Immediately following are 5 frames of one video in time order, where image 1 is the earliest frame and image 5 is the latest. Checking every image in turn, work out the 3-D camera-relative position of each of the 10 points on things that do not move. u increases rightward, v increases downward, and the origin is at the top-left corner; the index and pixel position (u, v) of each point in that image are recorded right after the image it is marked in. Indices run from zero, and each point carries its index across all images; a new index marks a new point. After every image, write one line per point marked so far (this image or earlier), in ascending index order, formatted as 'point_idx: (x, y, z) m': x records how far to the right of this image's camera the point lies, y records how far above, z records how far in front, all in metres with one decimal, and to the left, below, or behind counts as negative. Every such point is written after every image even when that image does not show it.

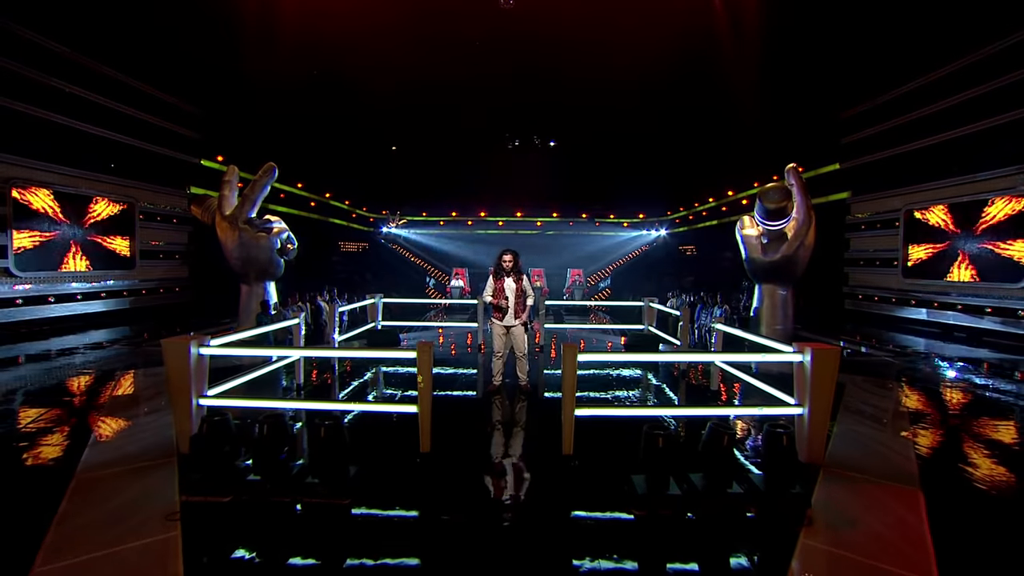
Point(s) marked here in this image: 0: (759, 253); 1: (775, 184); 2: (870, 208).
0: (+4.0, +0.5, +9.1) m
1: (+4.0, +1.6, +8.5) m
2: (+6.3, +1.4, +9.9) m
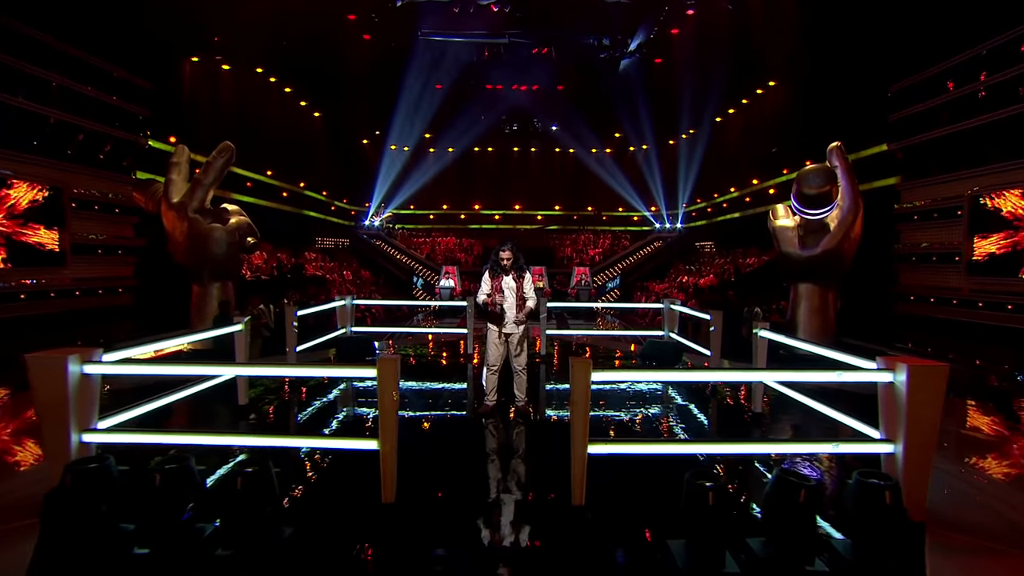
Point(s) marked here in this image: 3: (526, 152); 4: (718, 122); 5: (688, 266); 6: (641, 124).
0: (+4.0, +0.6, +7.7) m
1: (+4.0, +1.6, +7.2) m
2: (+6.2, +1.4, +8.5) m
3: (+0.5, +4.6, +18.9) m
4: (+5.5, +4.4, +14.7) m
5: (+4.7, +0.6, +14.6) m
6: (+3.9, +5.1, +17.0) m
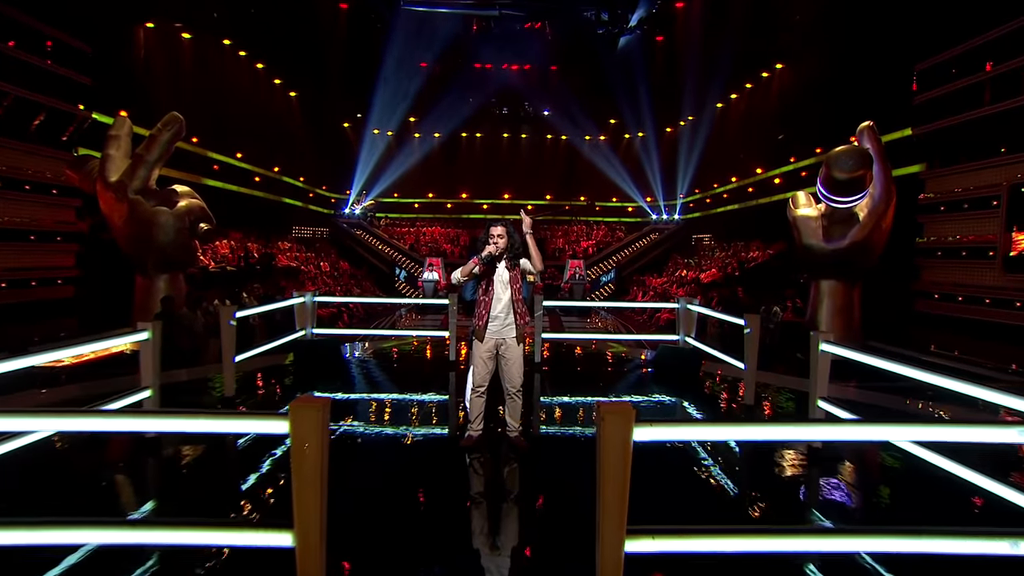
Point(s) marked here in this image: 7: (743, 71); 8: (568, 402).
0: (+3.8, +0.6, +6.9) m
1: (+3.9, +1.6, +6.4) m
2: (+6.1, +1.5, +7.8) m
3: (+0.1, +4.8, +17.9) m
4: (+5.2, +4.5, +13.9) m
5: (+4.4, +0.7, +13.8) m
6: (+3.6, +5.2, +16.1) m
7: (+4.9, +4.7, +11.9) m
8: (+0.6, -1.2, +6.1) m
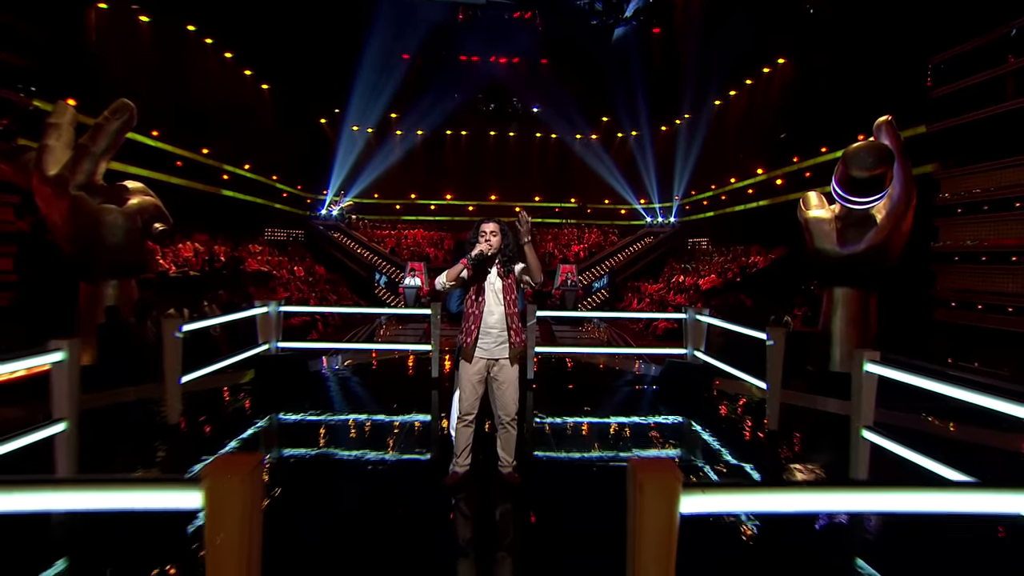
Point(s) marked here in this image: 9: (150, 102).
0: (+3.7, +0.5, +6.4) m
1: (+3.8, +1.5, +5.9) m
2: (+6.0, +1.4, +7.3) m
3: (-0.3, +4.7, +17.4) m
4: (+4.9, +4.4, +13.5) m
5: (+4.1, +0.6, +13.3) m
6: (+3.3, +5.1, +15.6) m
7: (+4.7, +4.6, +11.5) m
8: (+0.5, -1.3, +5.5) m
9: (-6.1, +3.1, +9.2) m
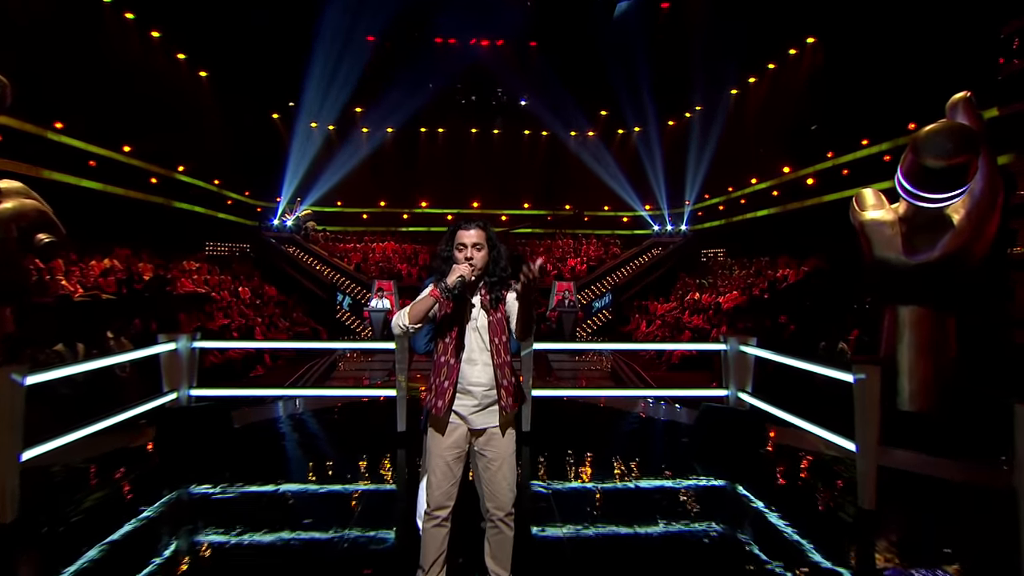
0: (+3.6, +0.3, +5.1) m
1: (+3.6, +1.4, +4.6) m
2: (+5.8, +1.2, +6.1) m
3: (-0.8, +4.1, +16.1) m
4: (+4.6, +4.0, +12.4) m
5: (+3.8, +0.2, +12.0) m
6: (+2.8, +4.6, +14.5) m
7: (+4.4, +4.2, +10.4) m
8: (+0.5, -1.5, +4.1) m
9: (-6.3, +2.8, +7.8) m
